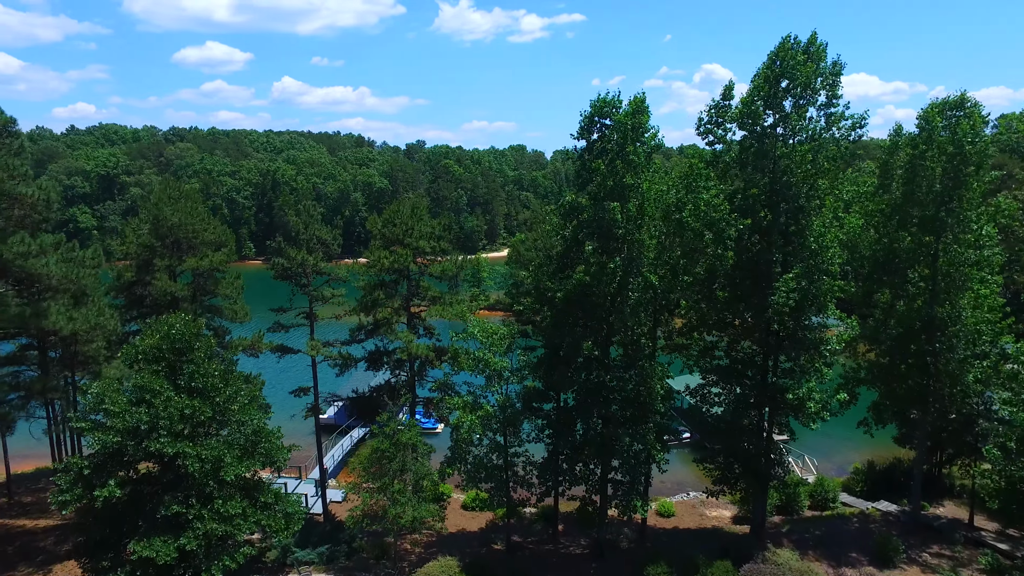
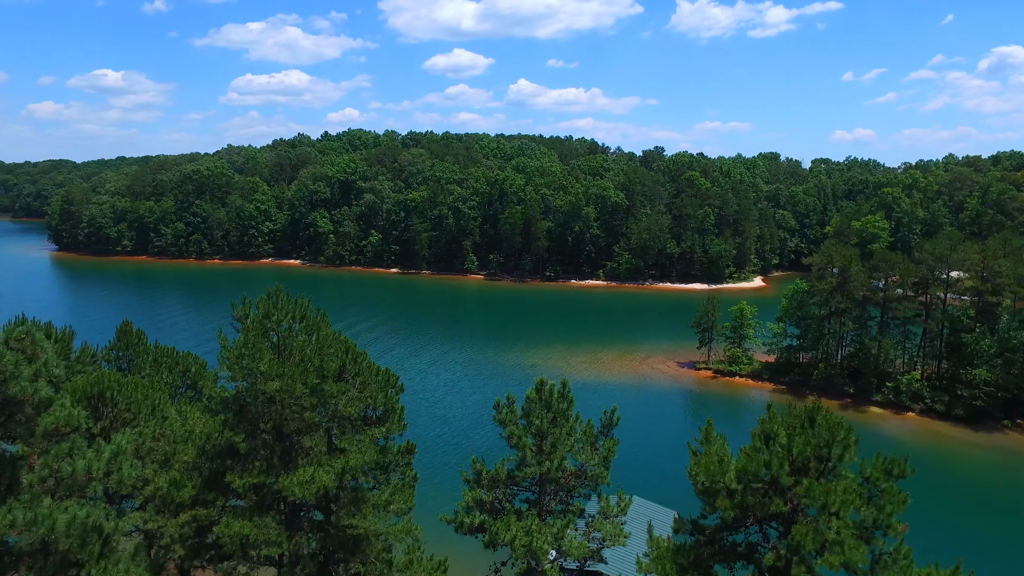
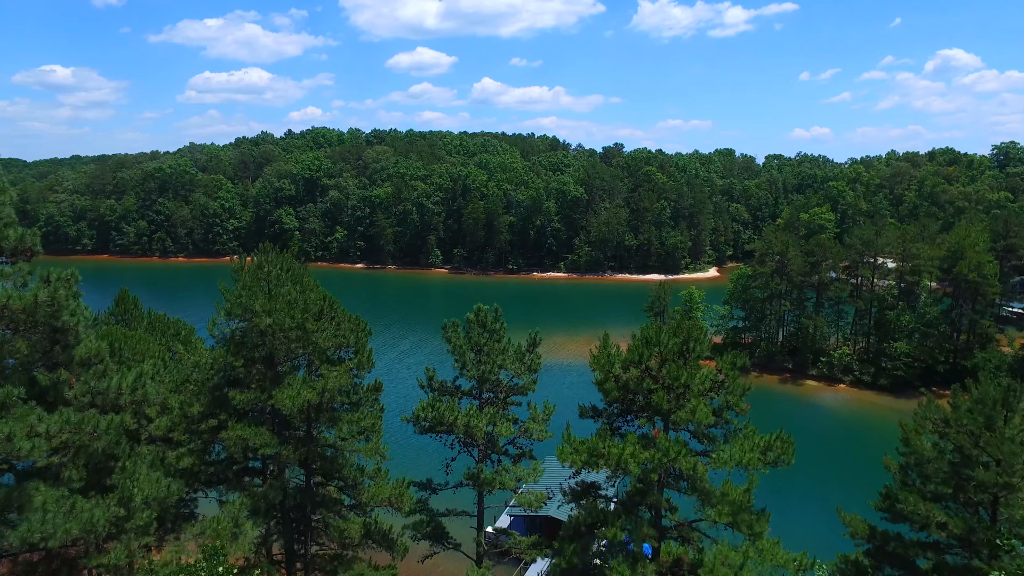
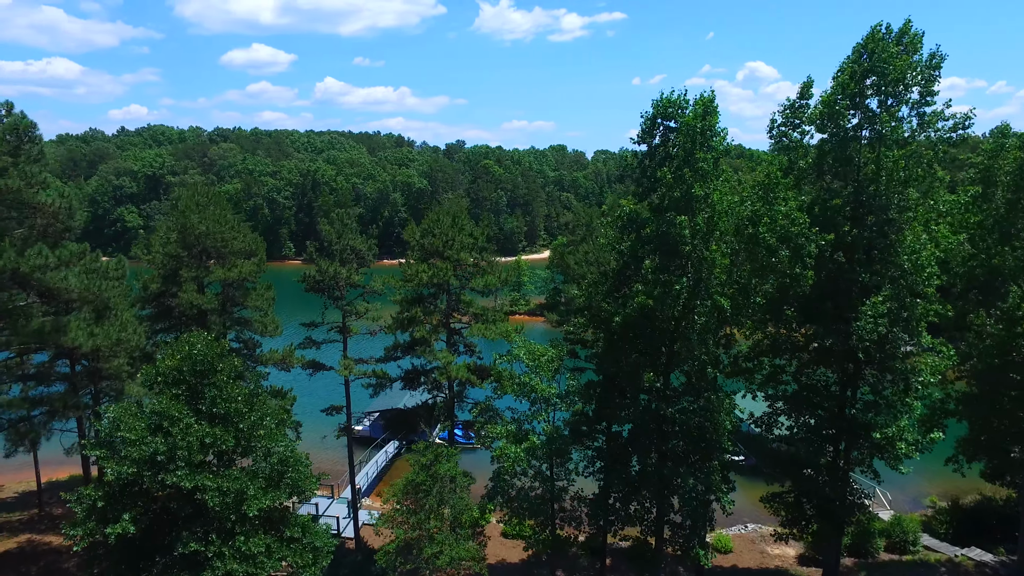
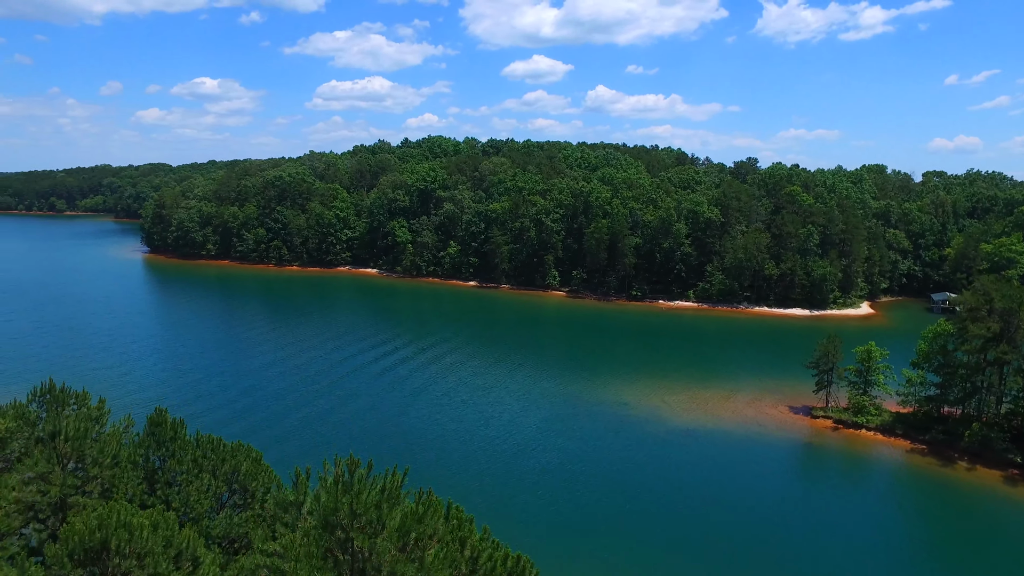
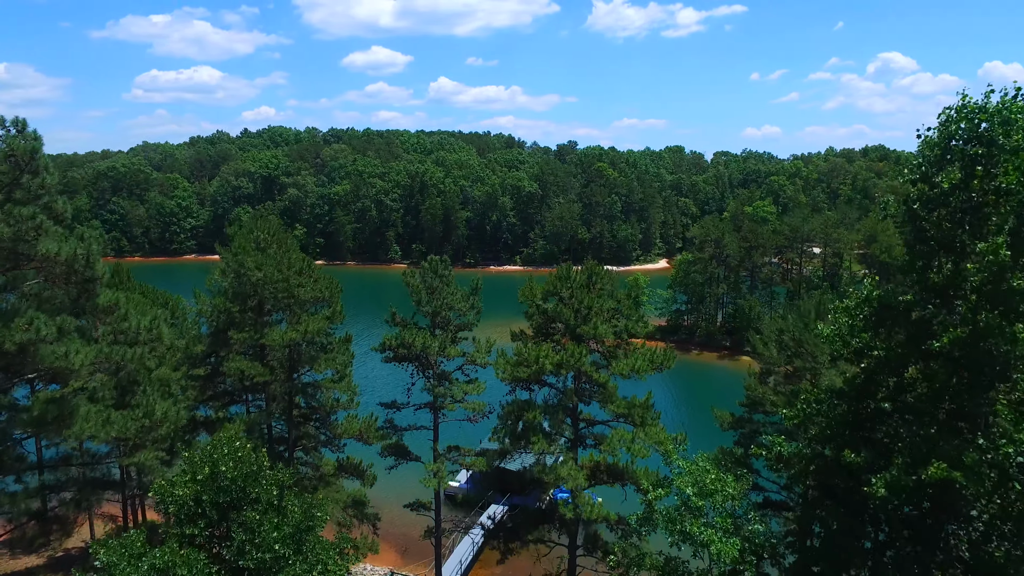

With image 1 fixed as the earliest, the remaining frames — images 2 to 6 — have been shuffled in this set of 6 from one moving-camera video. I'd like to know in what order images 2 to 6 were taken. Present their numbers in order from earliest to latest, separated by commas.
4, 6, 3, 2, 5
